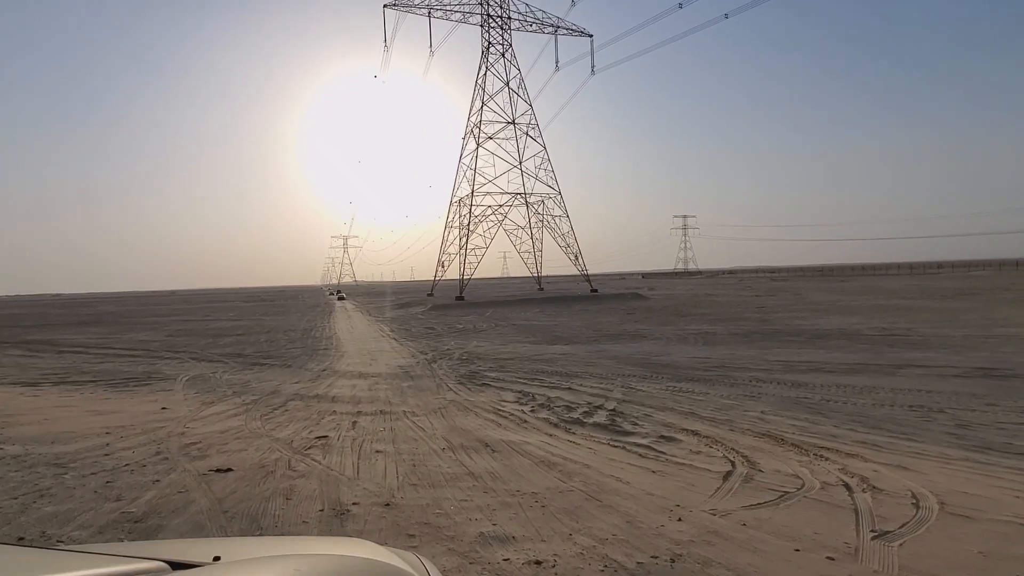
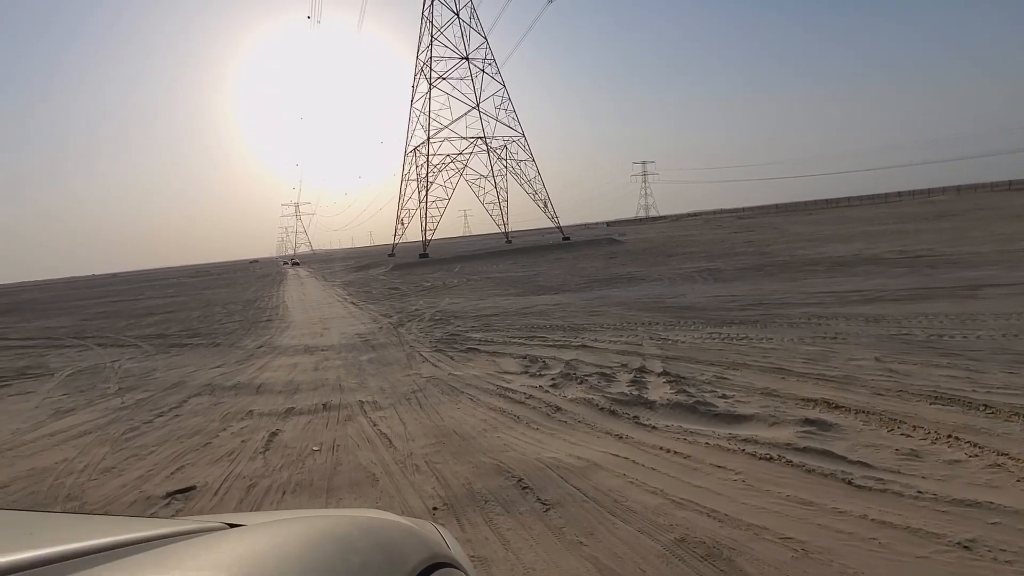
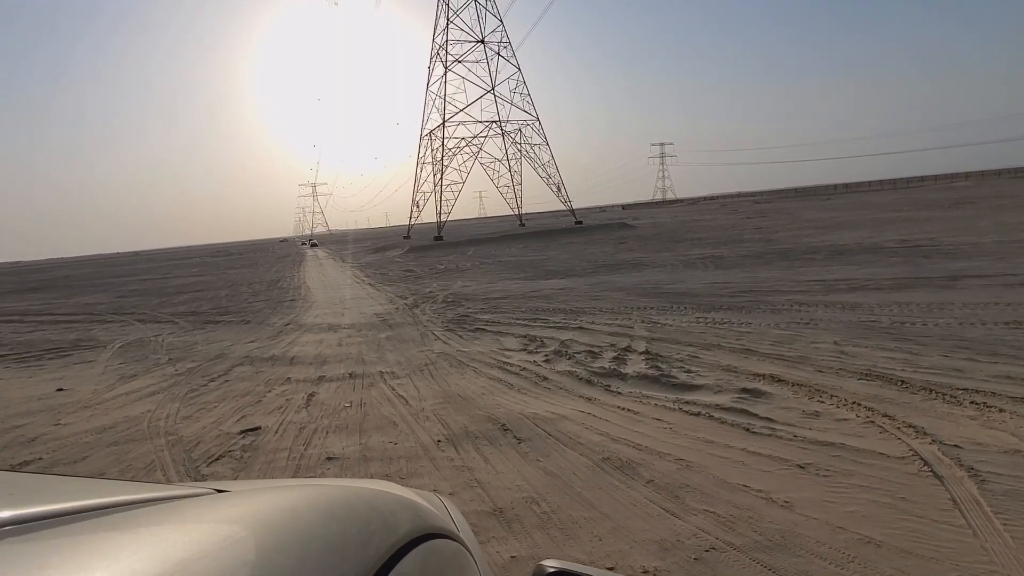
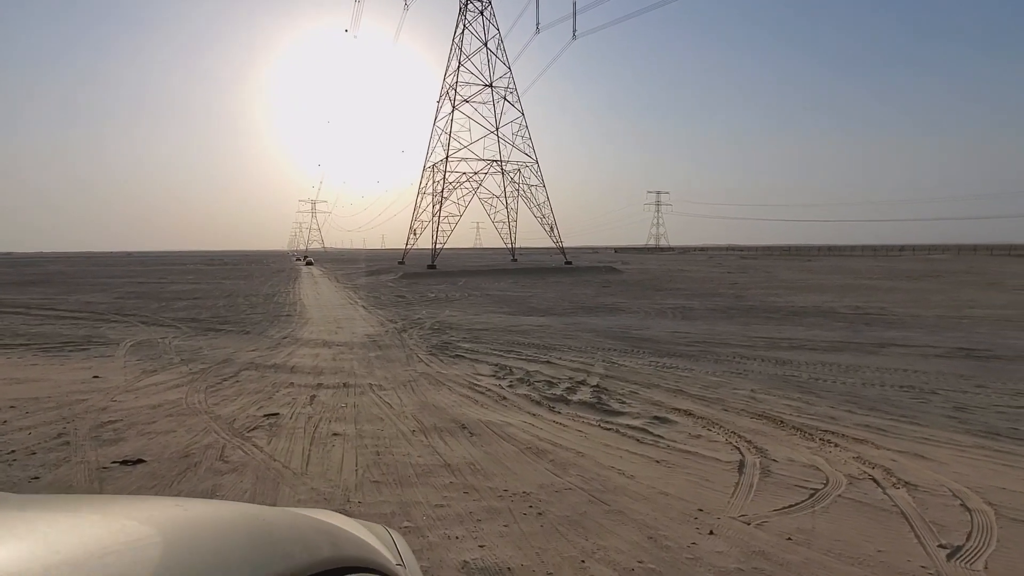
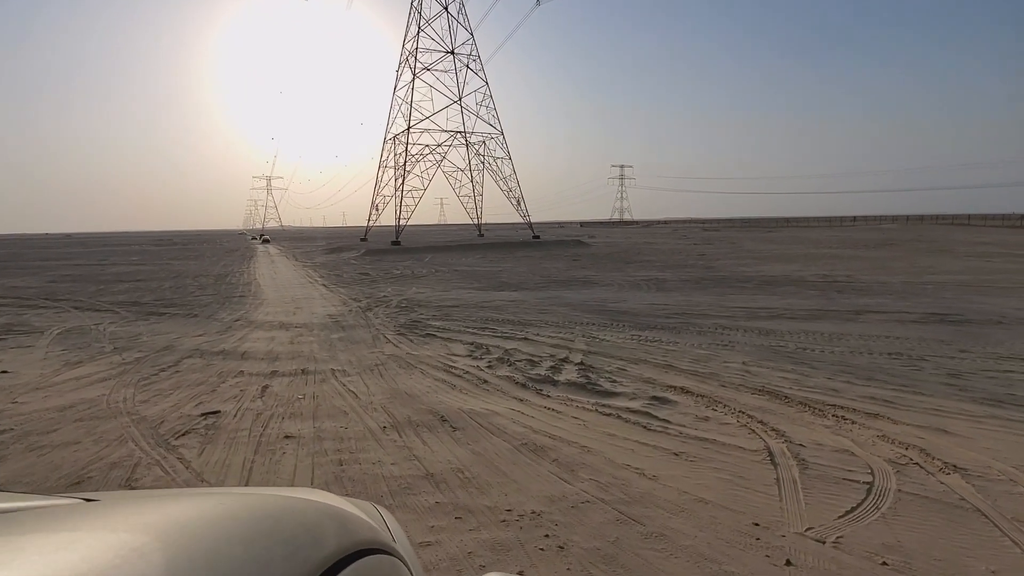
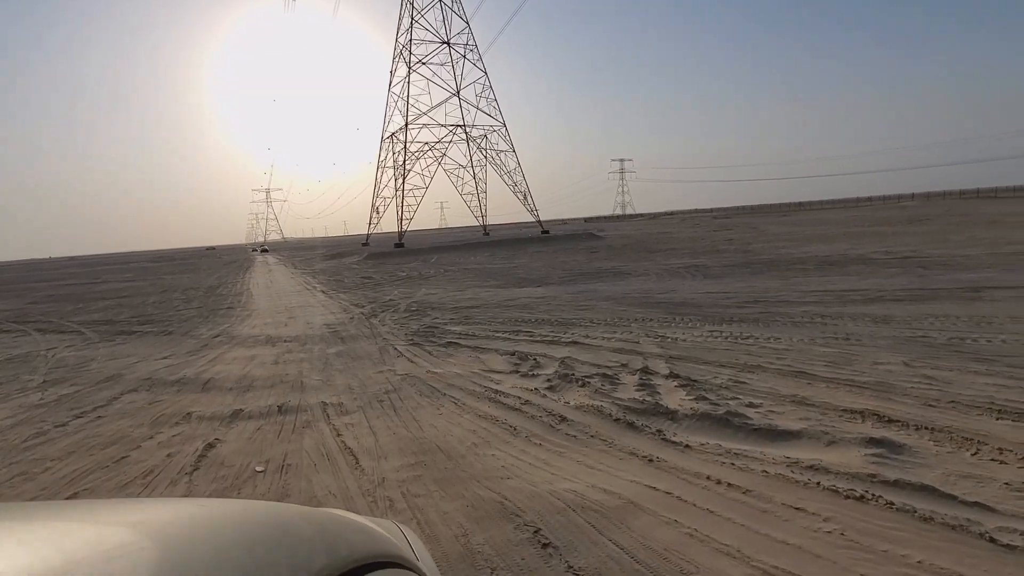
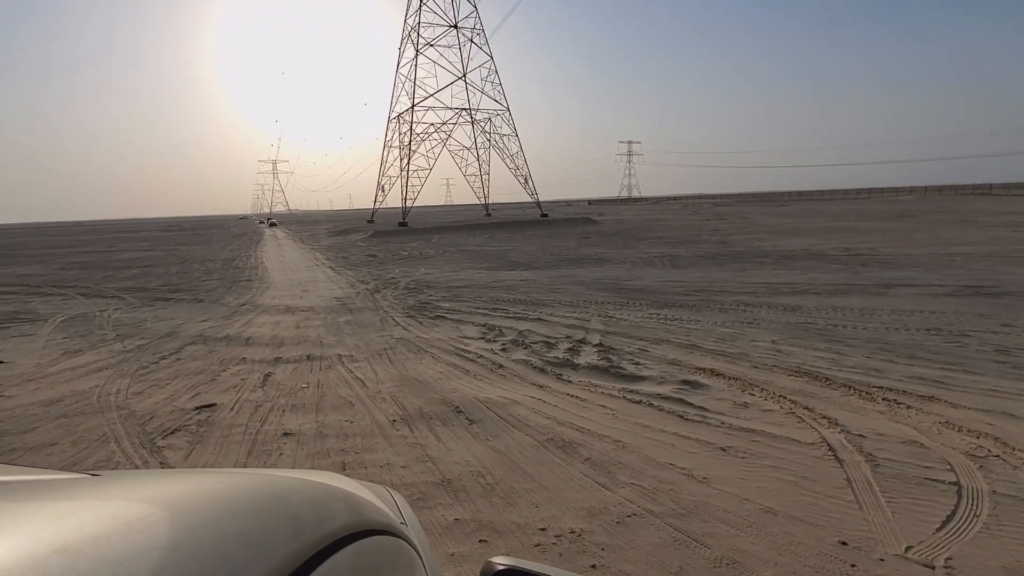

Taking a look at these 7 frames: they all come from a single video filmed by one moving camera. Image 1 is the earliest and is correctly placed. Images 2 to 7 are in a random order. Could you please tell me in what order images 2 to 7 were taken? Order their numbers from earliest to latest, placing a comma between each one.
4, 5, 7, 3, 2, 6
